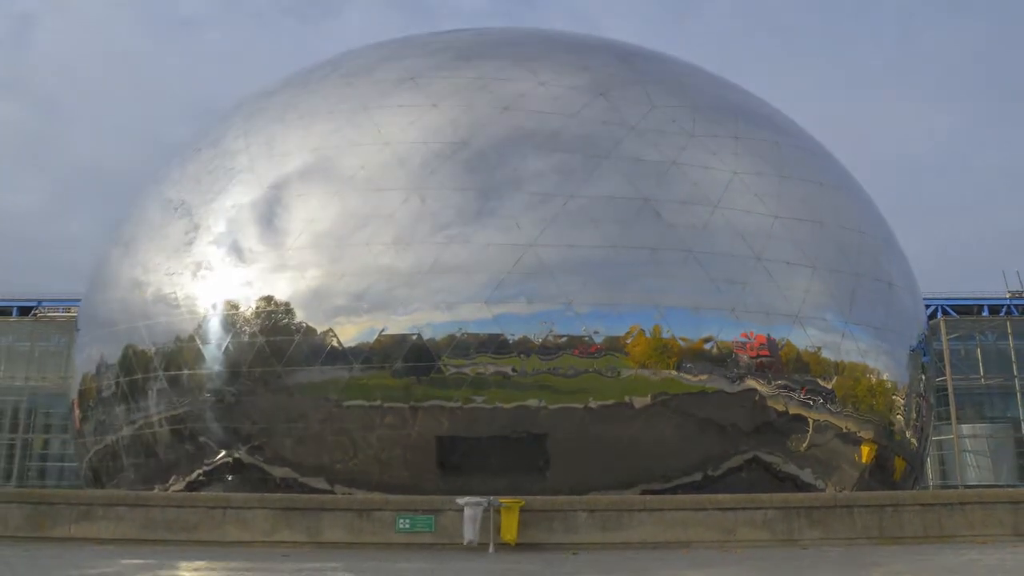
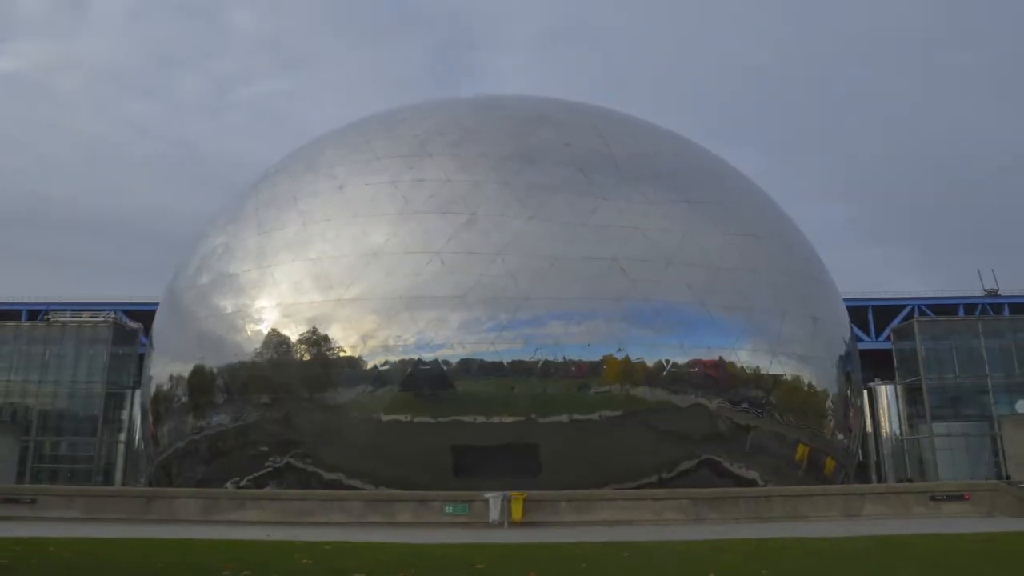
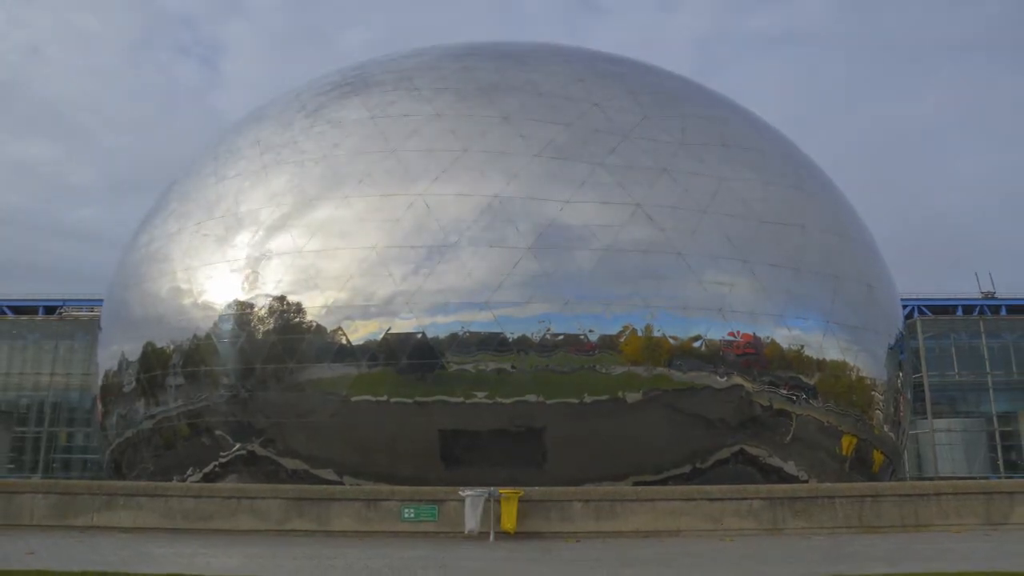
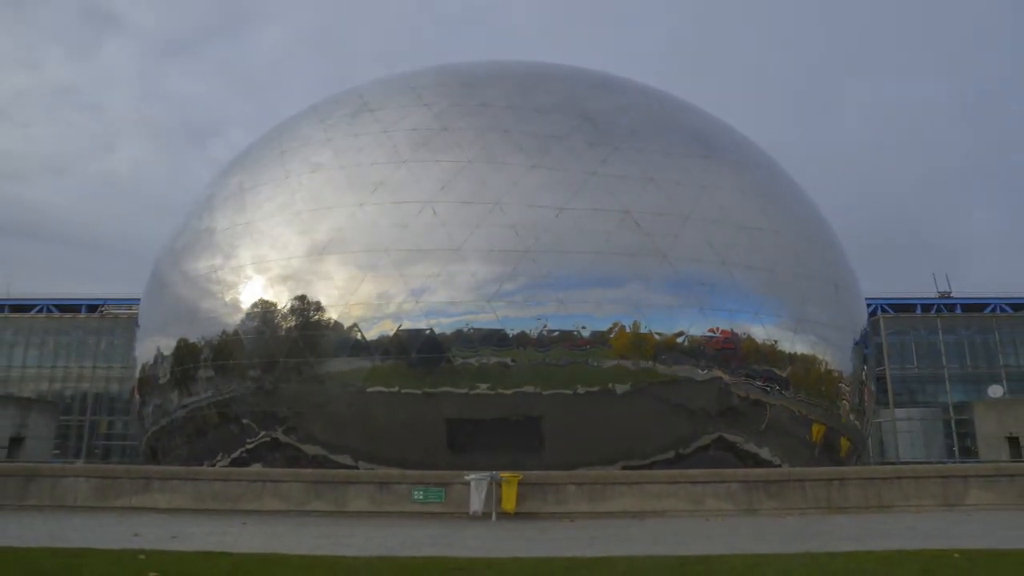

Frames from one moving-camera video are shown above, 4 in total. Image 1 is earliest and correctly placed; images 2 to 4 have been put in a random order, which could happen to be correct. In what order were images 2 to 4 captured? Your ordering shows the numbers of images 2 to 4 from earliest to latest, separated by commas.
3, 4, 2
